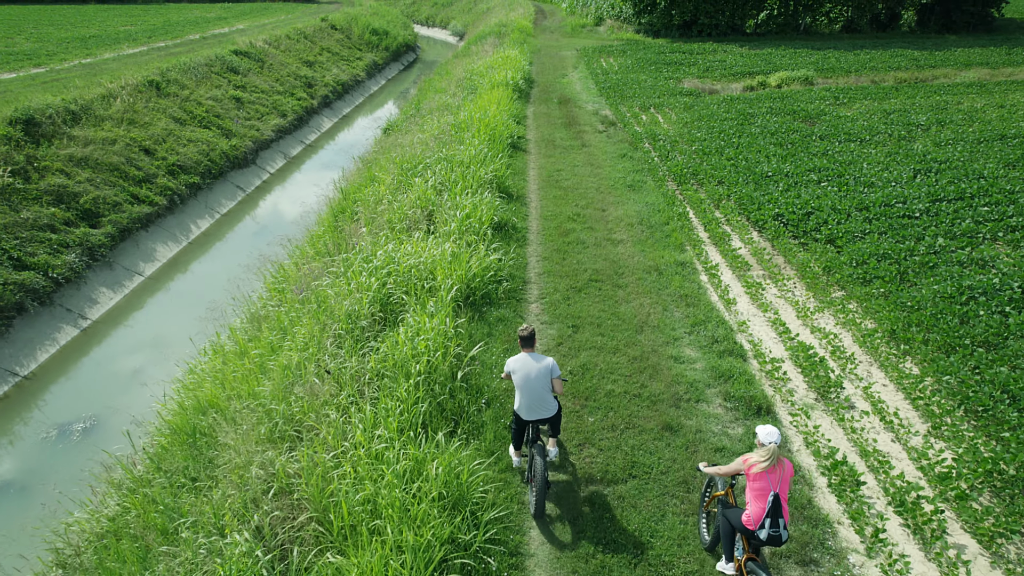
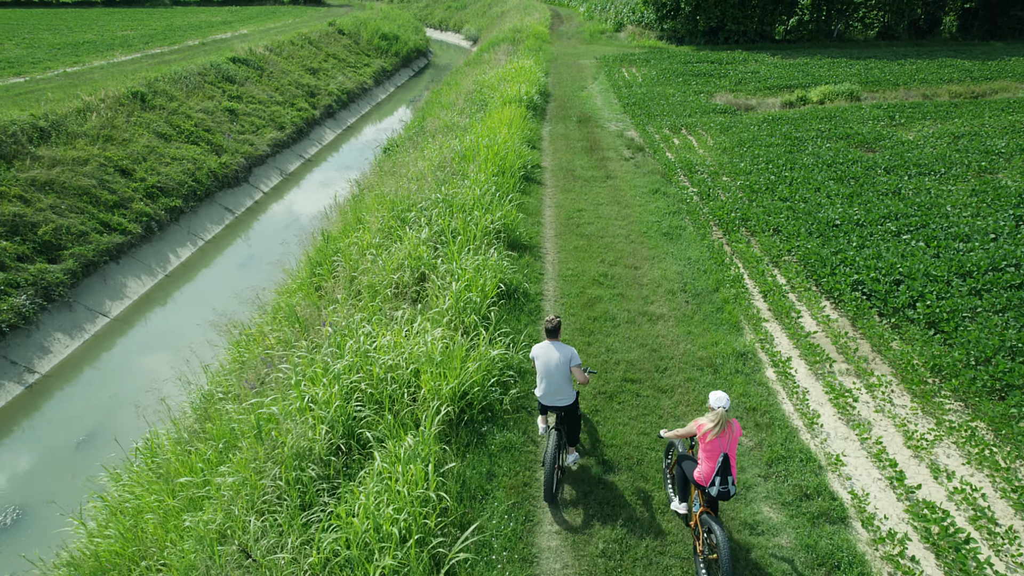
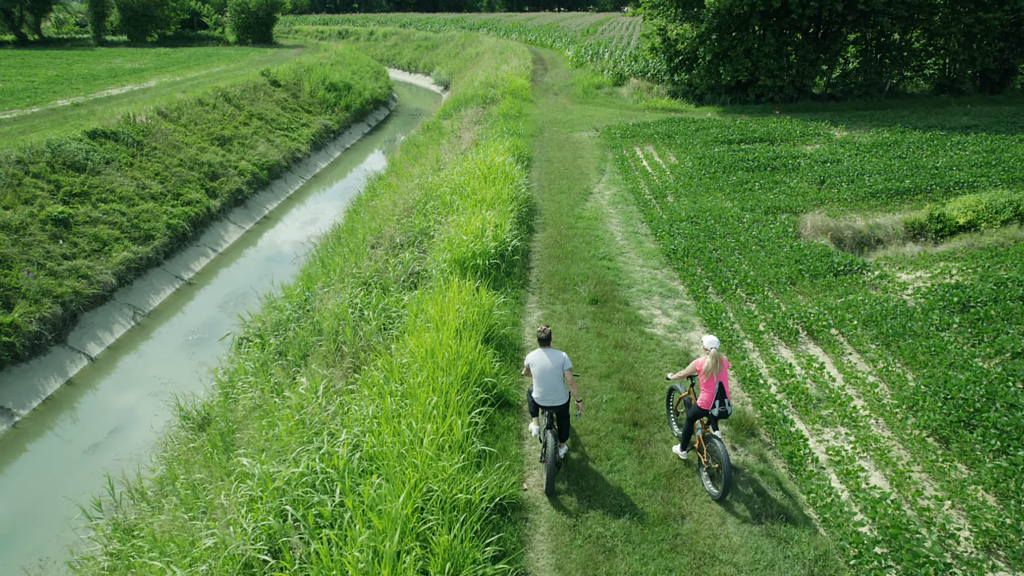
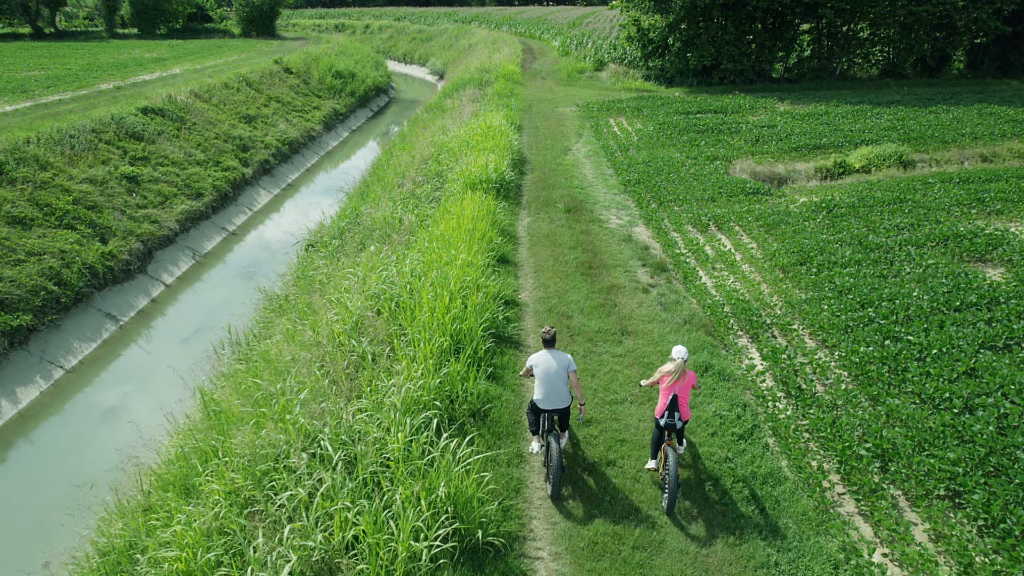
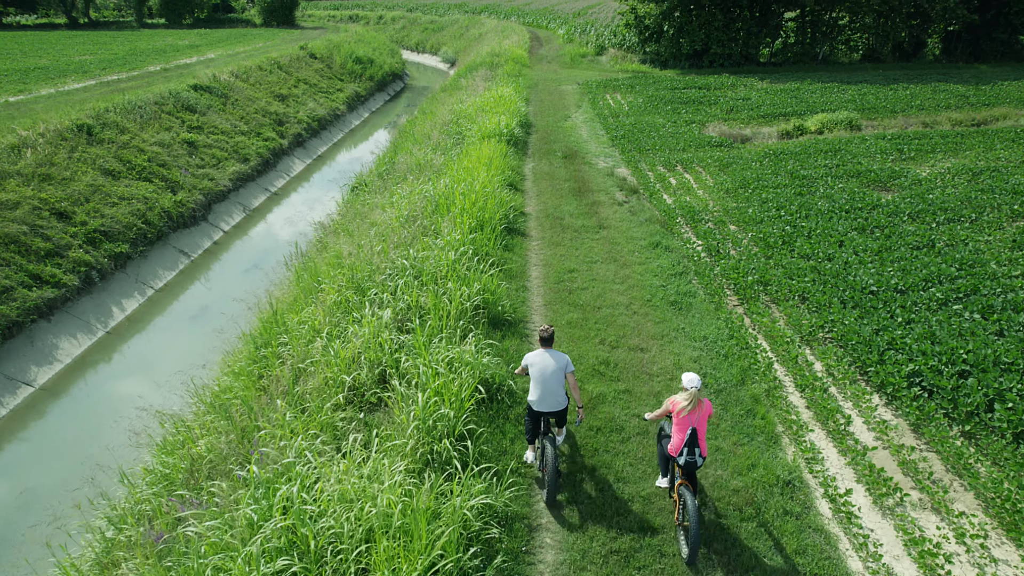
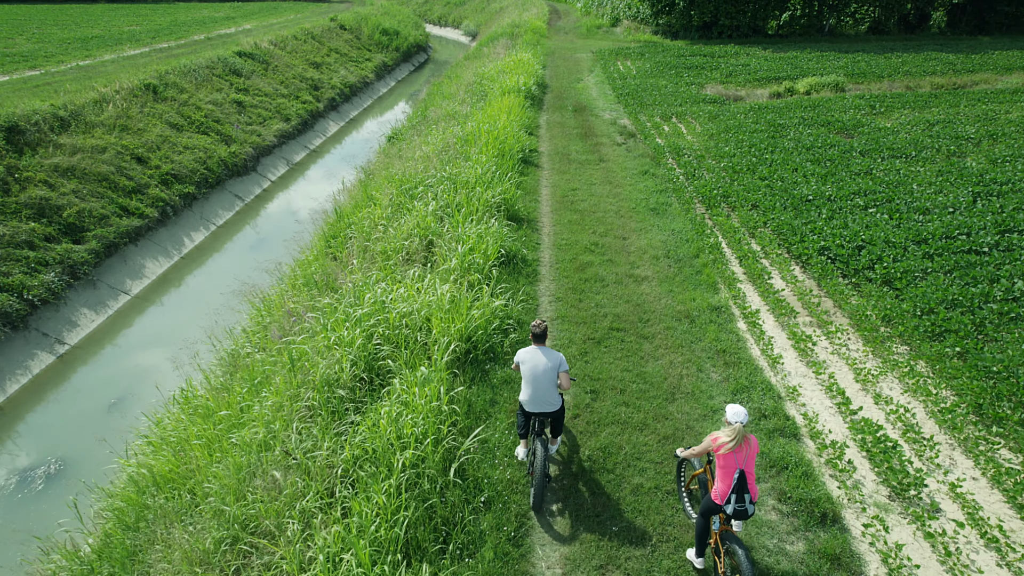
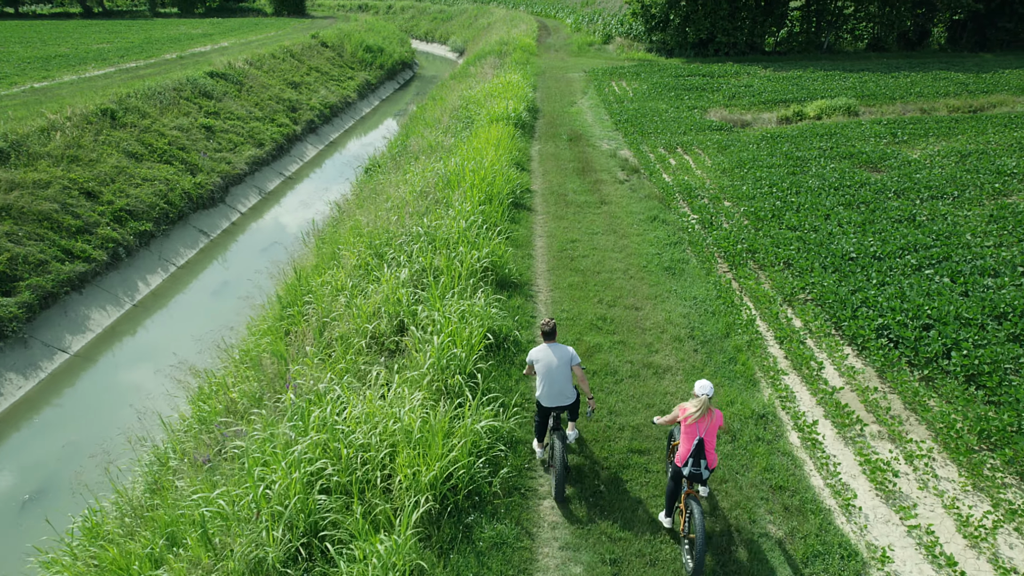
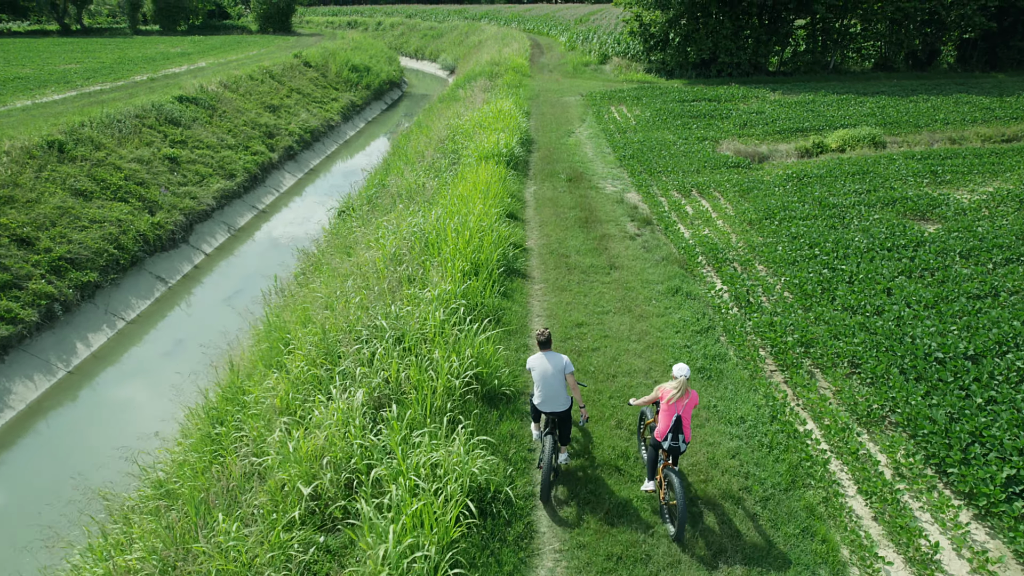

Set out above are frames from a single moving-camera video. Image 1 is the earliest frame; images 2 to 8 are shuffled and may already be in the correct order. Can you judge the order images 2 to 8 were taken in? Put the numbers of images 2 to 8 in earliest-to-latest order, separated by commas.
6, 2, 7, 5, 8, 4, 3
